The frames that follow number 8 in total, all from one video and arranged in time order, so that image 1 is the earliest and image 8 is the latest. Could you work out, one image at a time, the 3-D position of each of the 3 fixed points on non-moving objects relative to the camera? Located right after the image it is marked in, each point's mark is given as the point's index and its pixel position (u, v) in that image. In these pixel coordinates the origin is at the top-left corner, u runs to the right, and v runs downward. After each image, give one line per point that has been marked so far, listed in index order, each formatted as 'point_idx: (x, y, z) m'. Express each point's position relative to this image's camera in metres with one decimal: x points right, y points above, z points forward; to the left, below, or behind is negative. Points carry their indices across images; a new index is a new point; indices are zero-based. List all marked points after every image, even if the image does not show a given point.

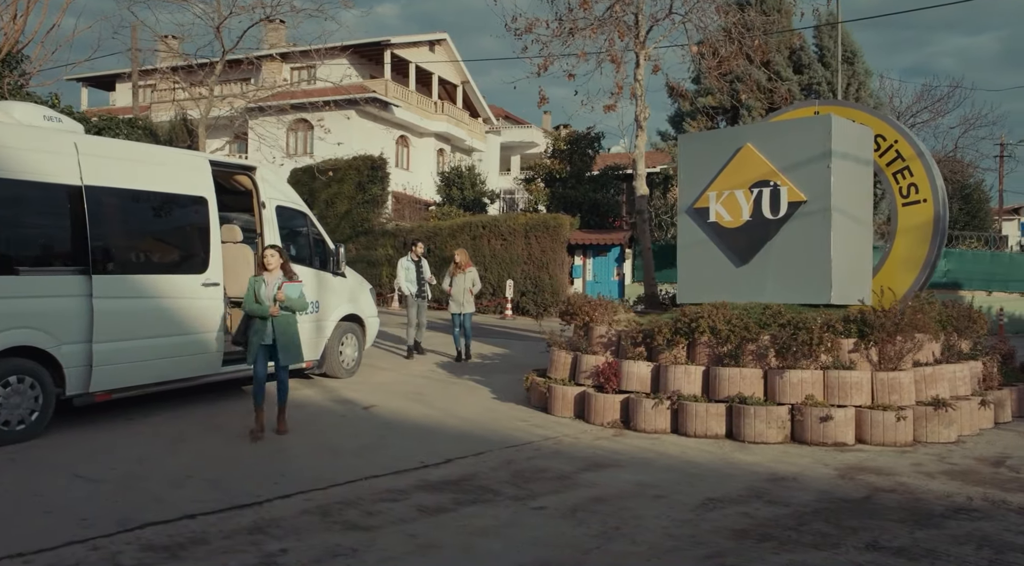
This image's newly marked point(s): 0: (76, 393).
0: (-3.7, -0.9, +7.1) m
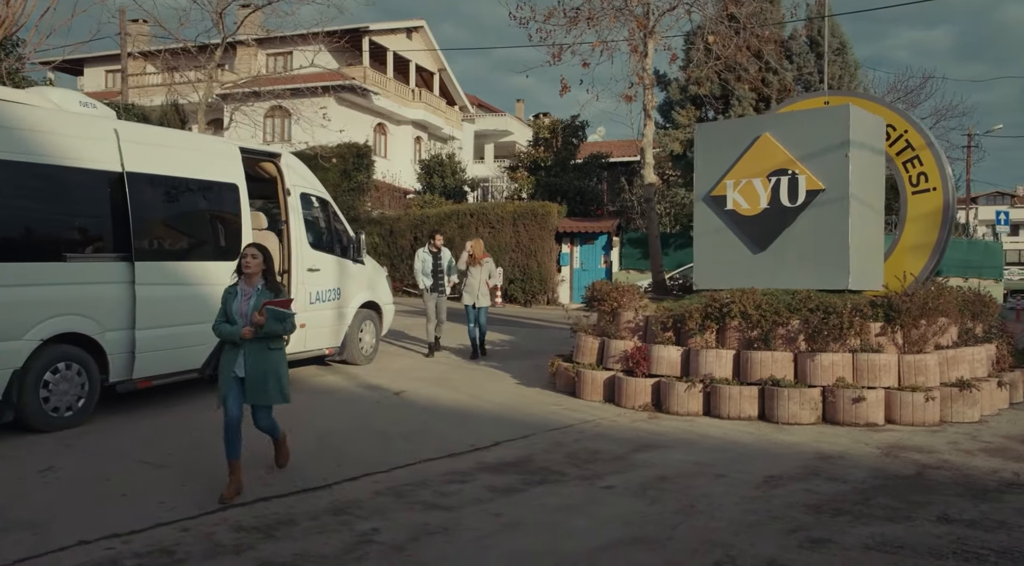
0: (-3.3, -0.8, +7.1) m
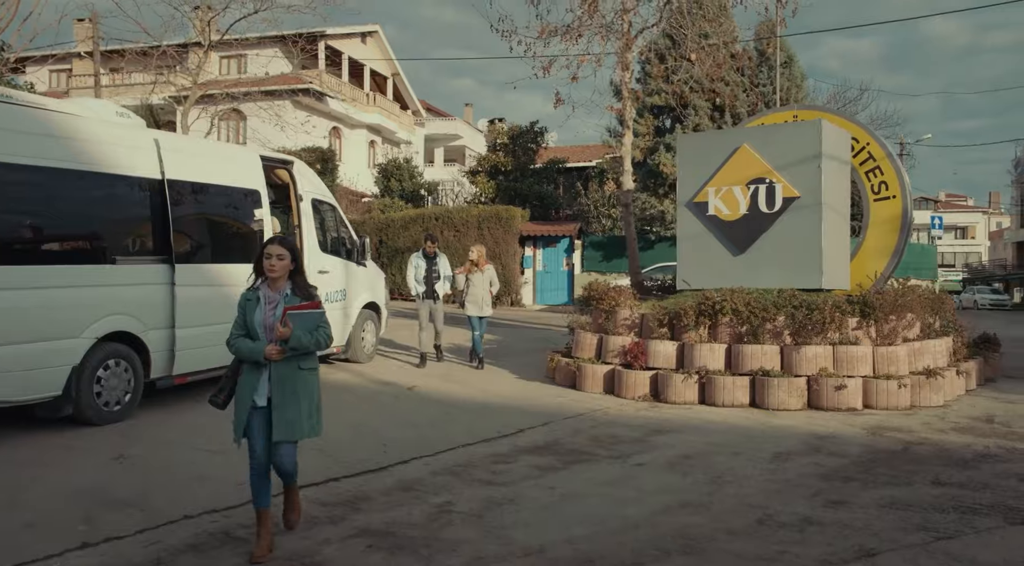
0: (-3.2, -0.8, +7.5) m
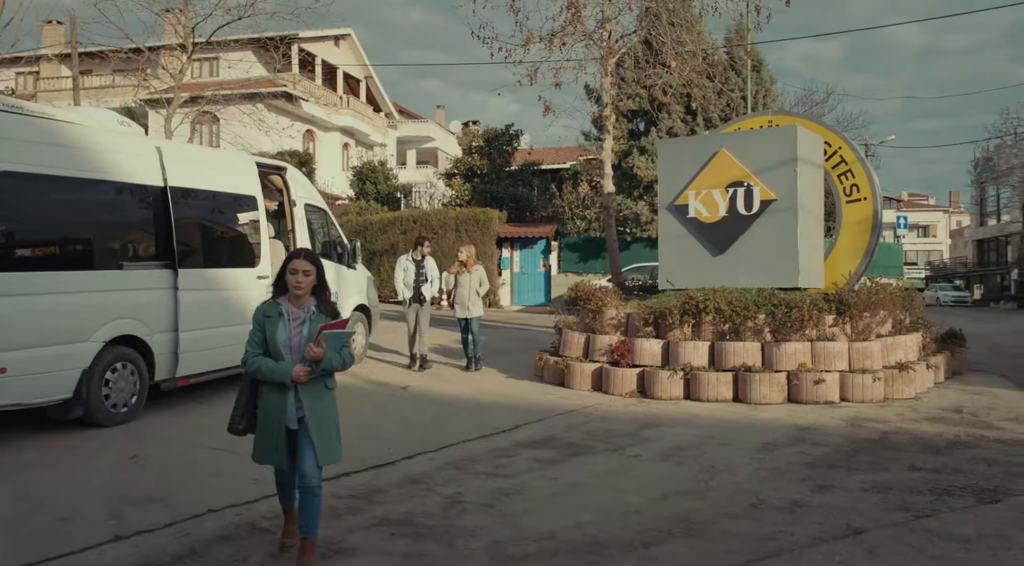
0: (-3.2, -0.9, +7.6) m
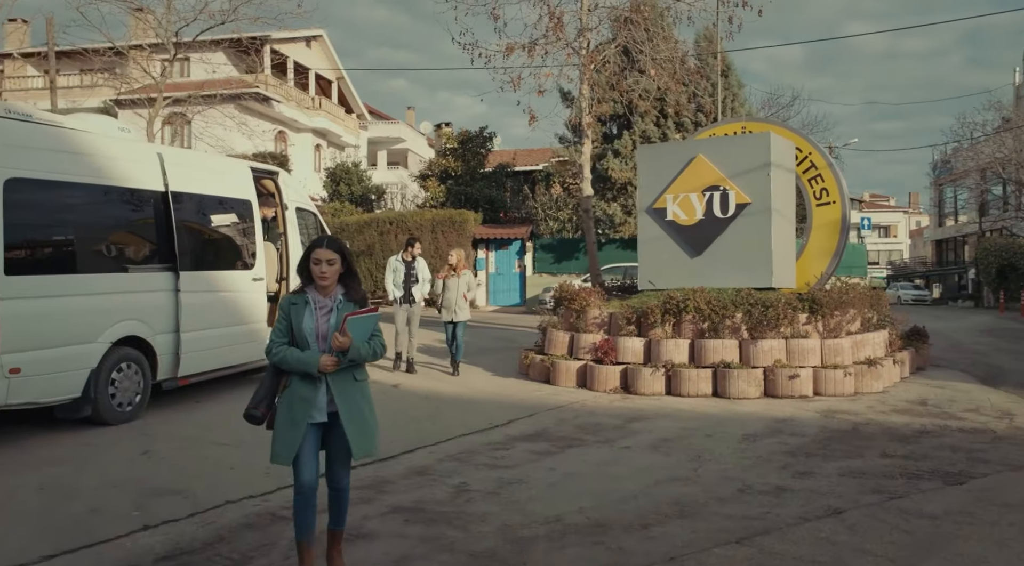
0: (-3.3, -0.9, +7.8) m
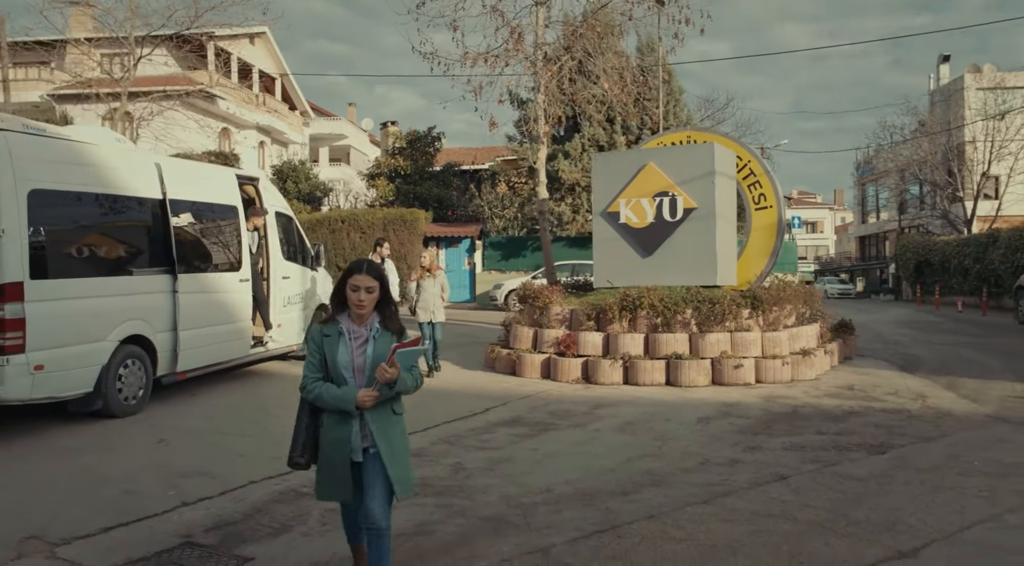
0: (-3.5, -0.9, +8.4) m
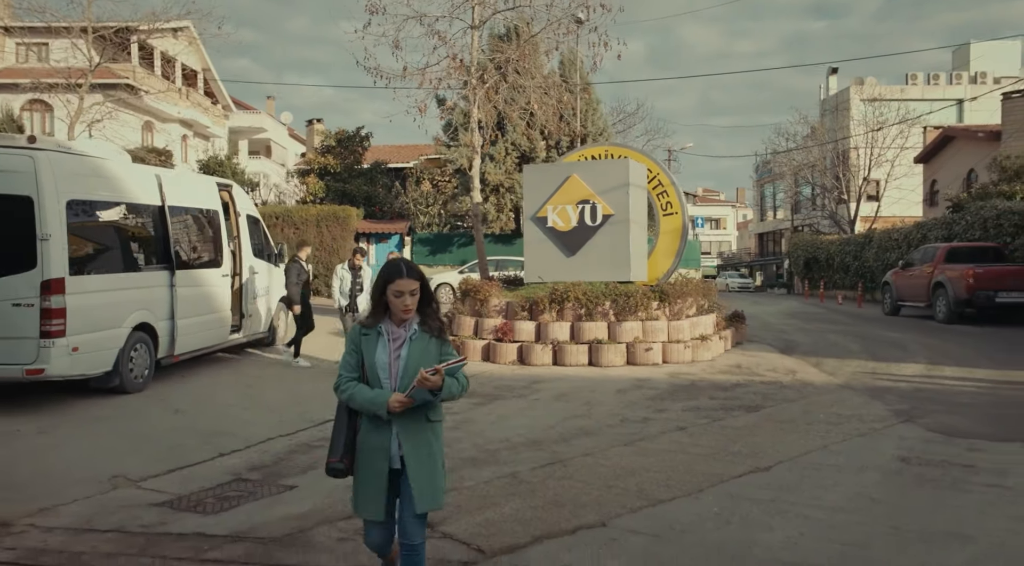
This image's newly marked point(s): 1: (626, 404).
0: (-4.0, -0.9, +9.6) m
1: (+1.2, -1.3, +8.9) m
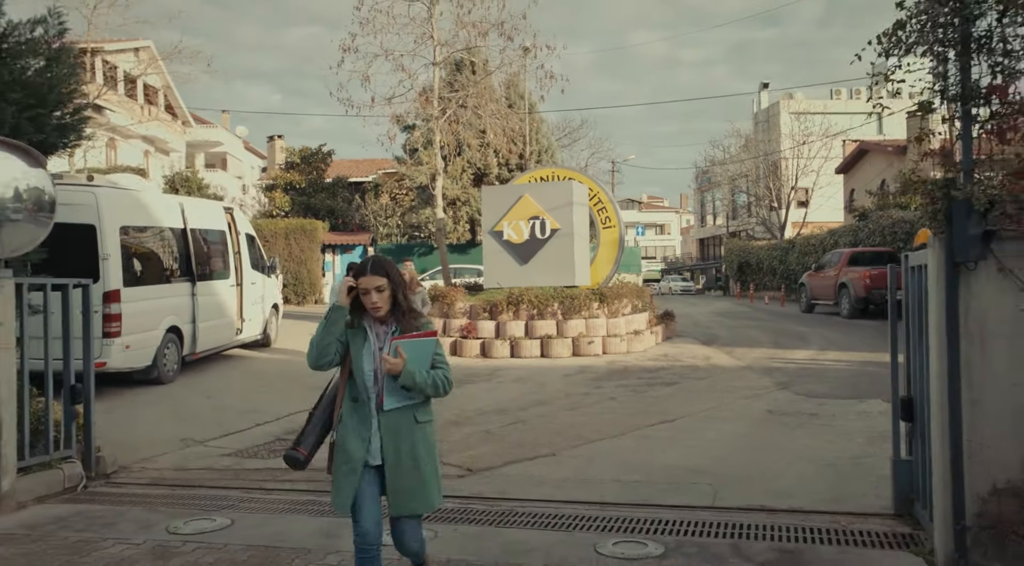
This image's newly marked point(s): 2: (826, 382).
0: (-4.5, -1.0, +11.5) m
1: (+0.8, -1.4, +11.1) m
2: (+3.9, -1.2, +10.2) m
